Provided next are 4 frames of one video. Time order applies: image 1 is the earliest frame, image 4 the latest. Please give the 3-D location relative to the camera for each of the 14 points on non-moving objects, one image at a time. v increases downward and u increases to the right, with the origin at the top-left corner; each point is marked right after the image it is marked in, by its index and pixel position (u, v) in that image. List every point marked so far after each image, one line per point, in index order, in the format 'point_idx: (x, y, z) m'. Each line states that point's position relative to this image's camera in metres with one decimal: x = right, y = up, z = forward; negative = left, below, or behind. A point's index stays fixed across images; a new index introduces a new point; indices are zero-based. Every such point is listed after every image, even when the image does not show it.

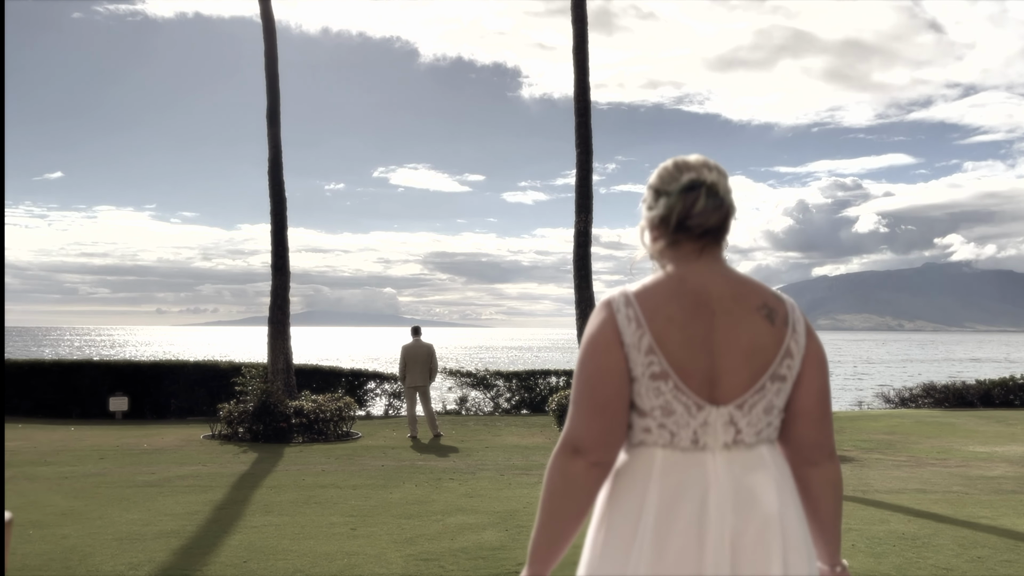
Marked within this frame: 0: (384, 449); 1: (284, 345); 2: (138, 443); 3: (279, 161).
0: (-2.3, -2.9, +14.7) m
1: (-5.2, -1.3, +18.8) m
2: (-7.0, -2.9, +15.3) m
3: (-5.5, +3.0, +19.5) m
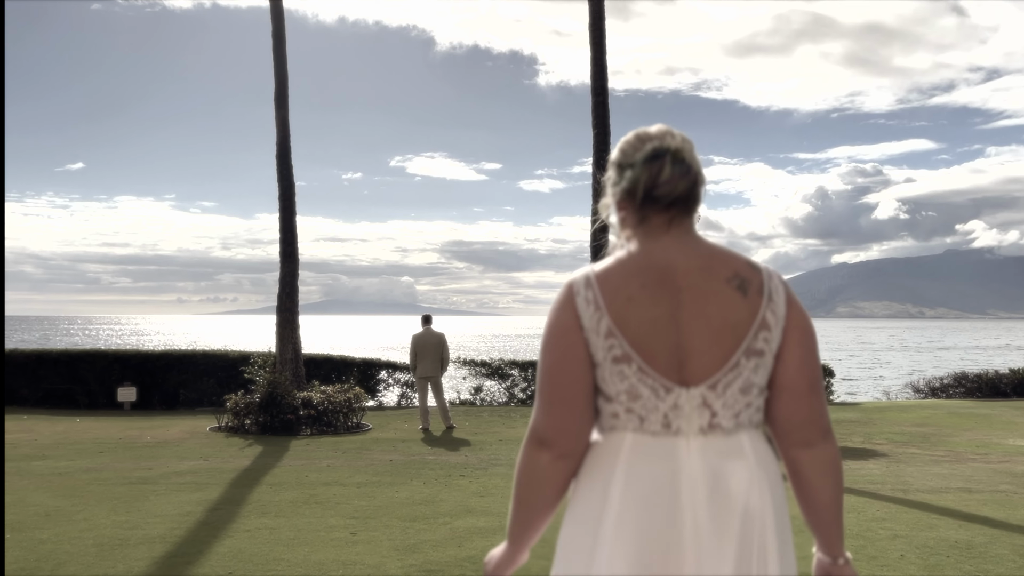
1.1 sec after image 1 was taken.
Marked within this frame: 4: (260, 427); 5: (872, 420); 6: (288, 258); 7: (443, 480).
0: (-2.1, -2.7, +14.2) m
1: (-4.9, -1.0, +18.3) m
2: (-6.7, -2.7, +14.8) m
3: (-5.2, +3.3, +18.9) m
4: (-4.9, -2.7, +15.9) m
5: (+7.9, -2.9, +18.0) m
6: (-5.0, +0.7, +18.4) m
7: (-0.8, -2.3, +10.1) m
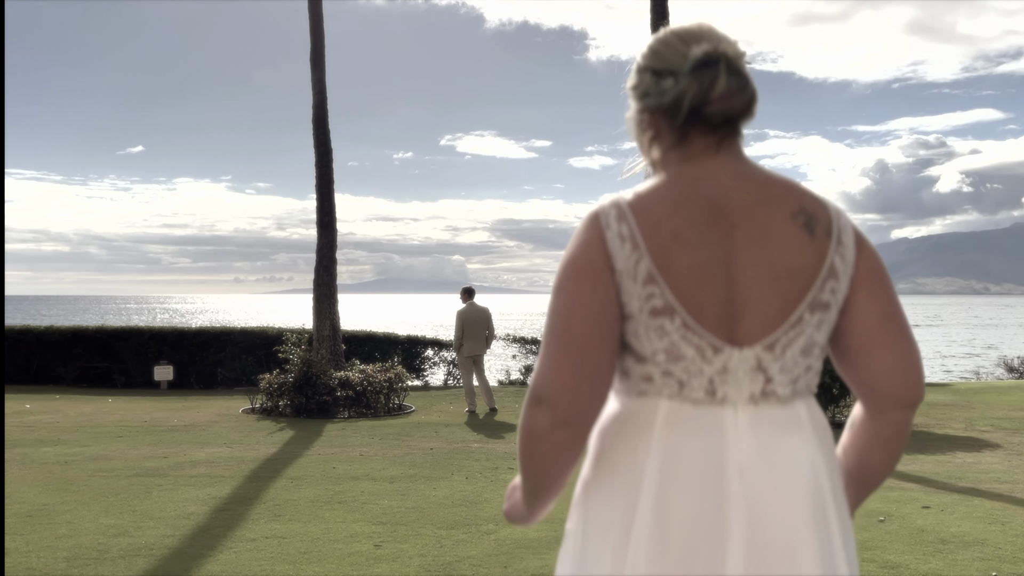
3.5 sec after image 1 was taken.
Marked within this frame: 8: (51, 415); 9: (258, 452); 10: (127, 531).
0: (-1.2, -2.2, +12.9) m
1: (-3.8, -0.4, +17.1) m
2: (-5.8, -2.2, +13.8) m
3: (-4.0, +3.9, +17.7) m
4: (-3.9, -2.2, +14.8) m
5: (+9.0, -2.3, +16.1) m
6: (-3.9, +1.2, +17.2) m
7: (-0.2, -2.0, +8.7) m
8: (-7.9, -2.2, +14.1) m
9: (-3.2, -2.1, +10.4) m
10: (-3.0, -1.9, +6.3) m
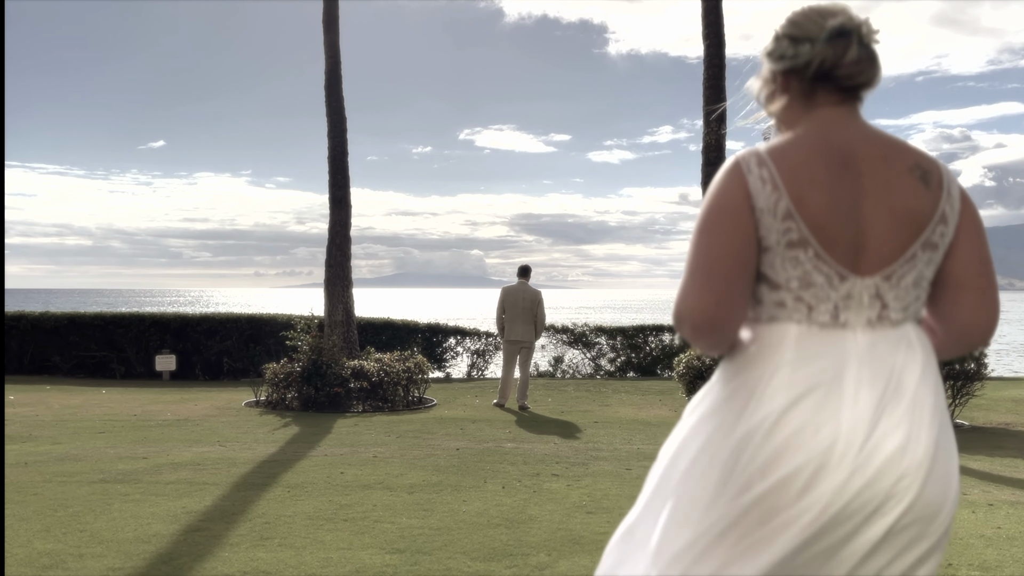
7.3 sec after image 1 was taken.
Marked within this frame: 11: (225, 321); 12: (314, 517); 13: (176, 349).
0: (-0.7, -1.9, +11.4) m
1: (-3.2, -0.1, +15.6) m
2: (-5.3, -1.9, +12.4) m
3: (-3.4, +4.2, +16.1) m
4: (-3.4, -1.8, +13.3) m
5: (+9.5, -1.9, +14.3) m
6: (-3.3, +1.6, +15.7) m
7: (+0.2, -1.7, +7.2) m
8: (-7.4, -1.8, +12.7) m
9: (-2.8, -1.8, +8.8) m
10: (-2.6, -1.6, +4.8) m
11: (-6.7, -0.8, +19.3) m
12: (-1.4, -1.6, +5.9) m
13: (-7.8, -1.4, +19.3) m
